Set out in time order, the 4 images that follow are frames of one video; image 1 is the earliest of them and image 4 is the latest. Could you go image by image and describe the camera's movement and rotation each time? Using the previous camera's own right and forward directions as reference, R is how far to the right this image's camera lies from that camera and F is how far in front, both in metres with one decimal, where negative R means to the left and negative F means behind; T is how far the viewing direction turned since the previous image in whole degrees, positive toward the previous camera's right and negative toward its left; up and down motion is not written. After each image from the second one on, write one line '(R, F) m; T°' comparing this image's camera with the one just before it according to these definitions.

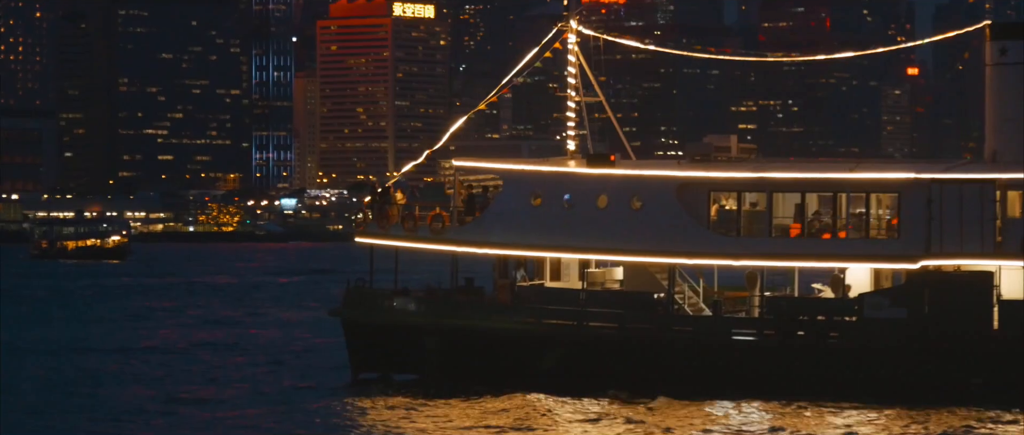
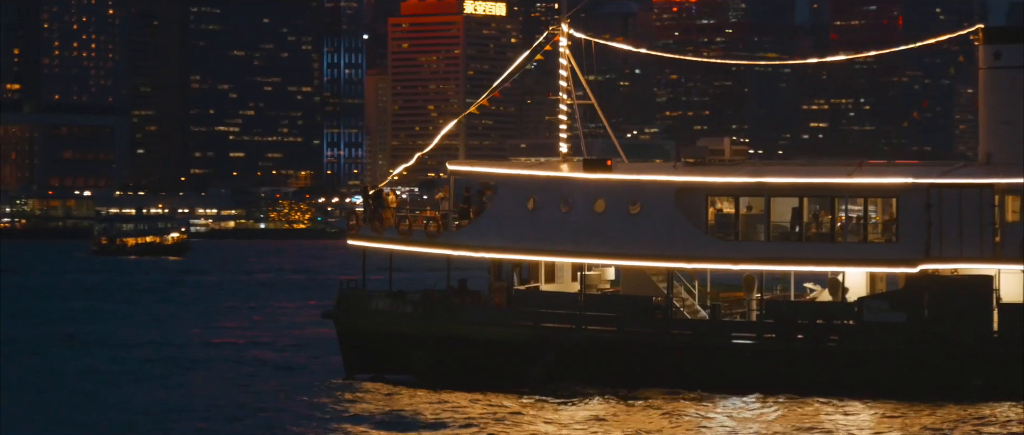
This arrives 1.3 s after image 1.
(+0.6, -0.2) m; -1°
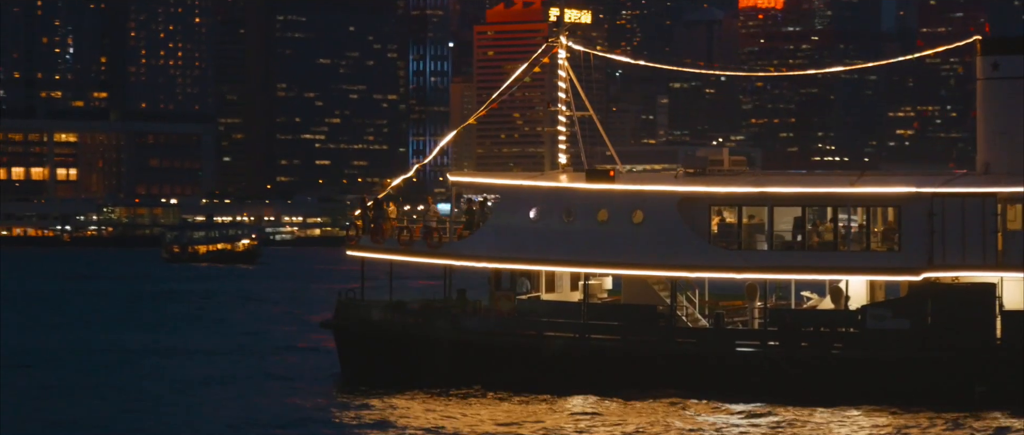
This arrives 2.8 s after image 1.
(+0.5, -0.3) m; -1°
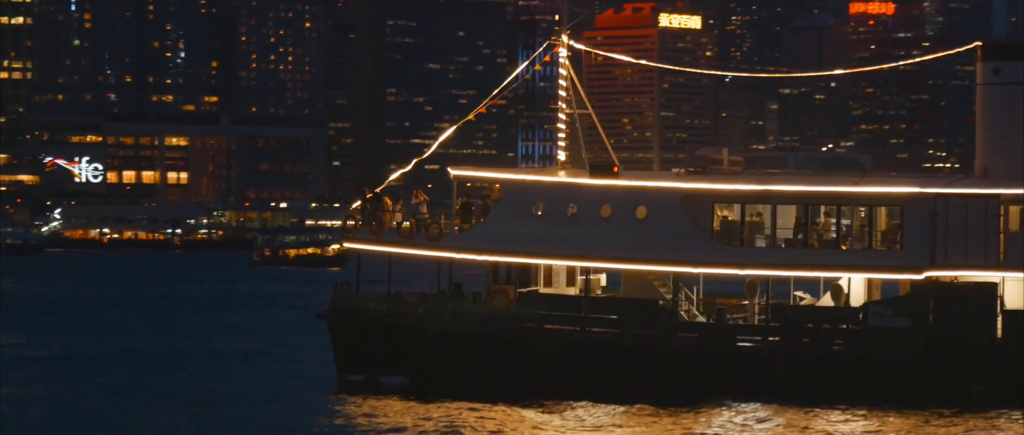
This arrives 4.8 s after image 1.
(+0.7, -0.4) m; -2°
